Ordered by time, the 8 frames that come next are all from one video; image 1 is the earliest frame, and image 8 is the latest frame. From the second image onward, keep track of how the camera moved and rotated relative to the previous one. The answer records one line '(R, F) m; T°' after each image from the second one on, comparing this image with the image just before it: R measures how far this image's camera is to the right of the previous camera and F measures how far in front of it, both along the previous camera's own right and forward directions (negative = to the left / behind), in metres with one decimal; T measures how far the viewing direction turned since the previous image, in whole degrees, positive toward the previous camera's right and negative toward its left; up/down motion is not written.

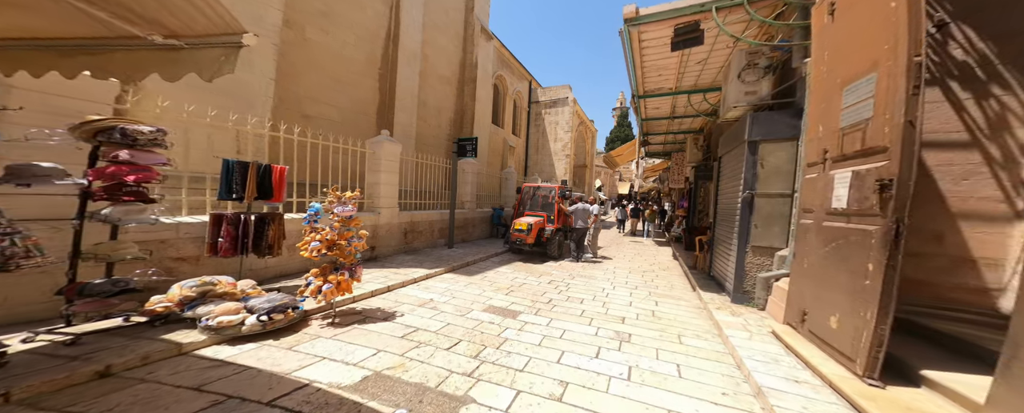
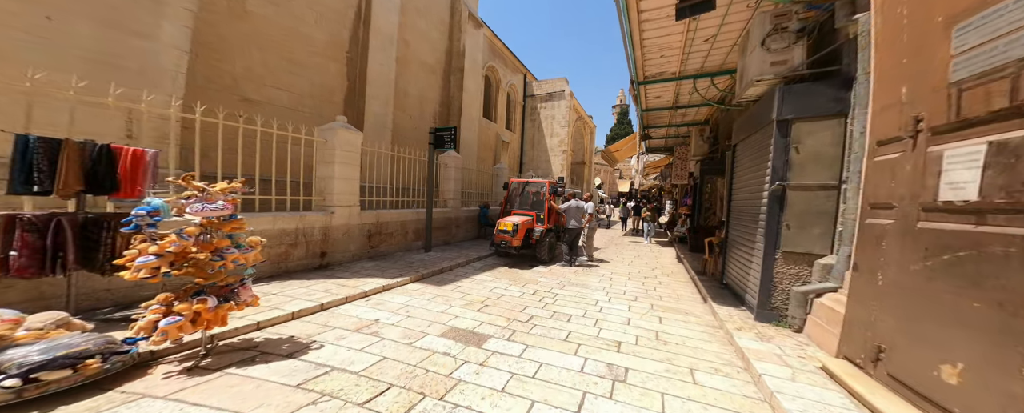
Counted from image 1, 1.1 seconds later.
(+0.3, +0.9) m; 0°
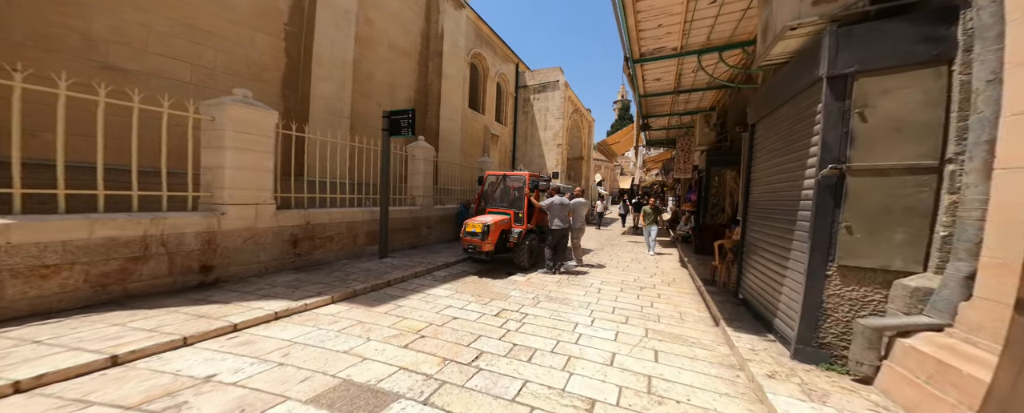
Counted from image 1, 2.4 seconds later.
(+0.5, +1.2) m; 0°
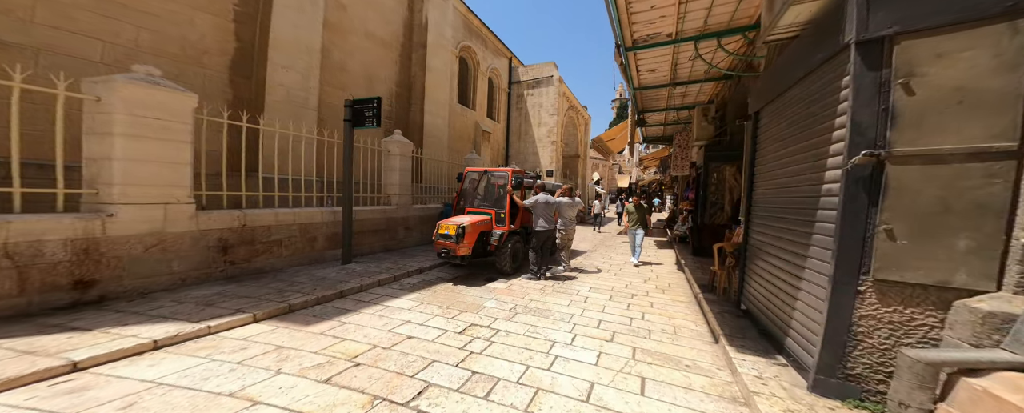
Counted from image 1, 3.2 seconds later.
(+0.3, +0.6) m; 0°
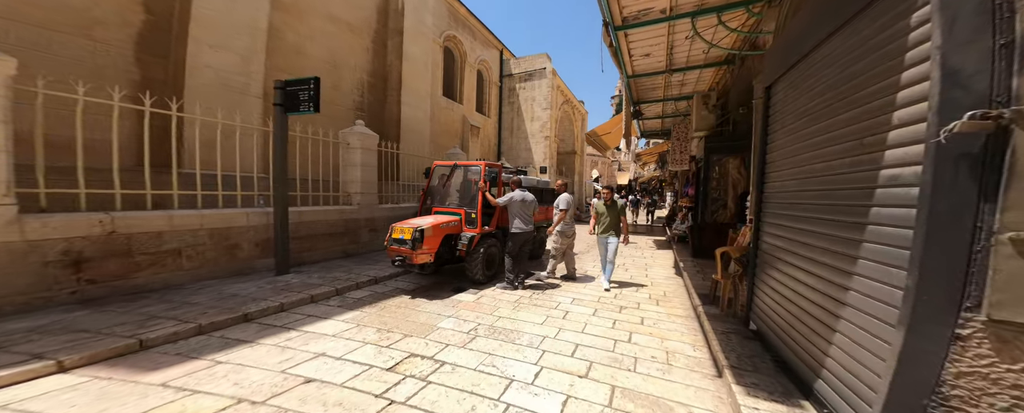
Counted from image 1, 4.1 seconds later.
(+0.5, +0.8) m; 0°
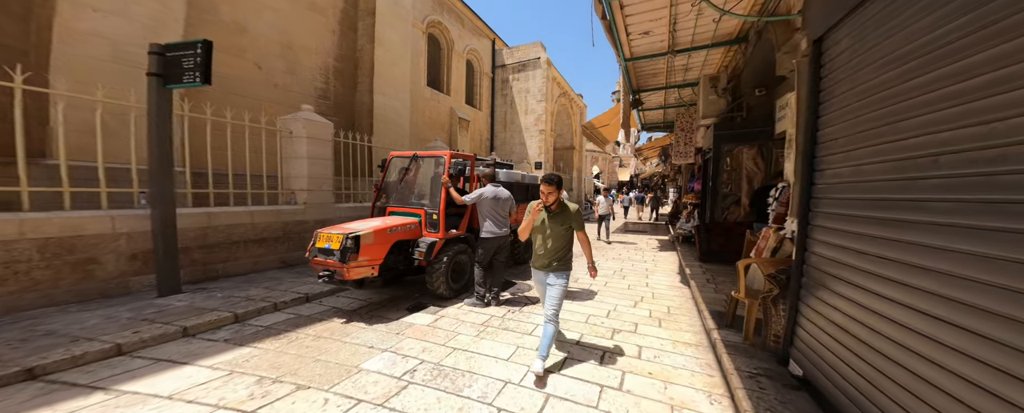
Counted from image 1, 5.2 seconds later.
(+0.5, +1.0) m; 0°
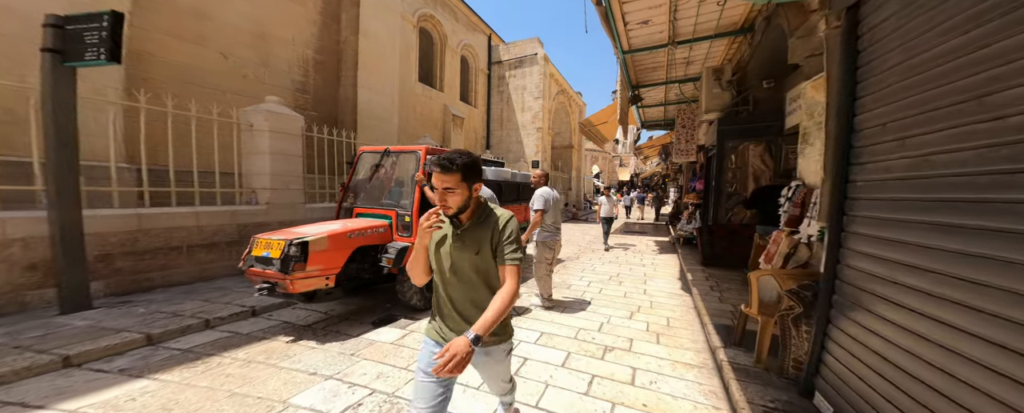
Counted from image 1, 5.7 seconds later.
(+0.3, +0.5) m; 0°
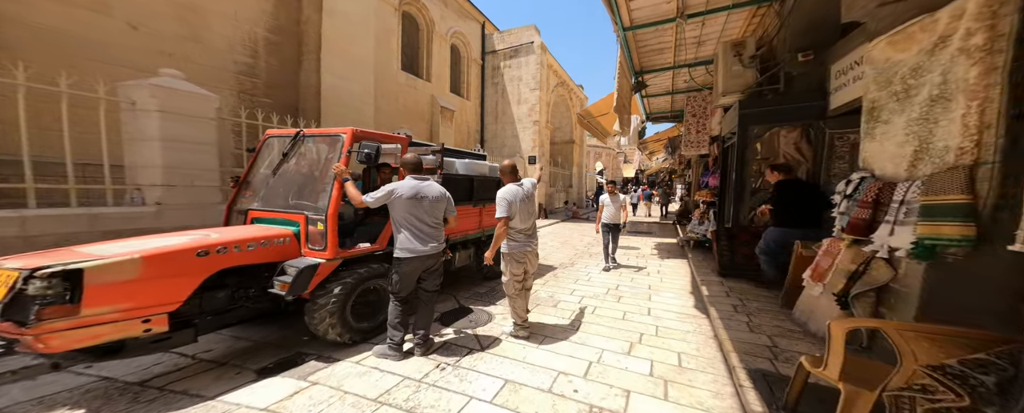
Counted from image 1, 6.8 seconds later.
(+0.5, +1.2) m; -1°
